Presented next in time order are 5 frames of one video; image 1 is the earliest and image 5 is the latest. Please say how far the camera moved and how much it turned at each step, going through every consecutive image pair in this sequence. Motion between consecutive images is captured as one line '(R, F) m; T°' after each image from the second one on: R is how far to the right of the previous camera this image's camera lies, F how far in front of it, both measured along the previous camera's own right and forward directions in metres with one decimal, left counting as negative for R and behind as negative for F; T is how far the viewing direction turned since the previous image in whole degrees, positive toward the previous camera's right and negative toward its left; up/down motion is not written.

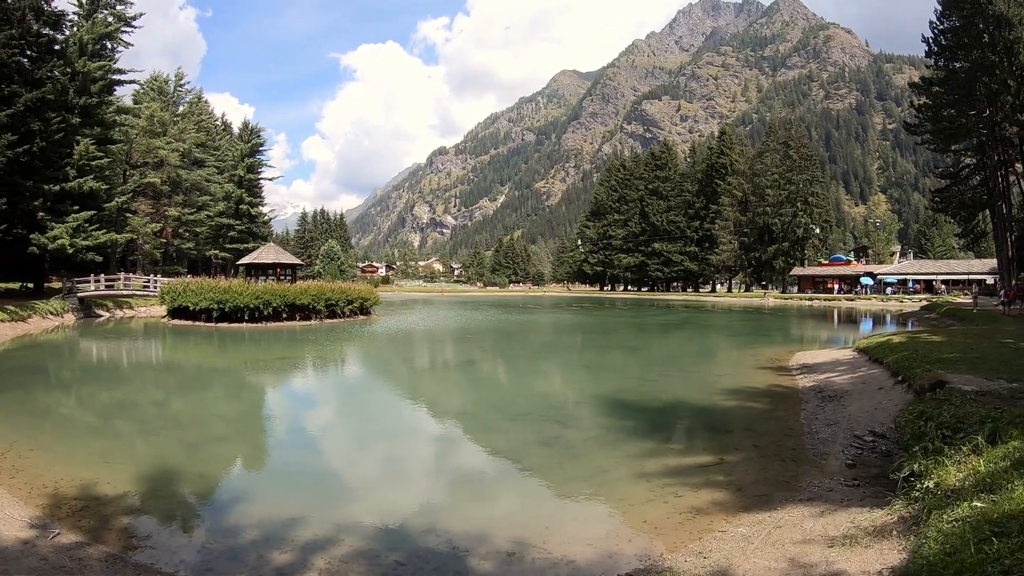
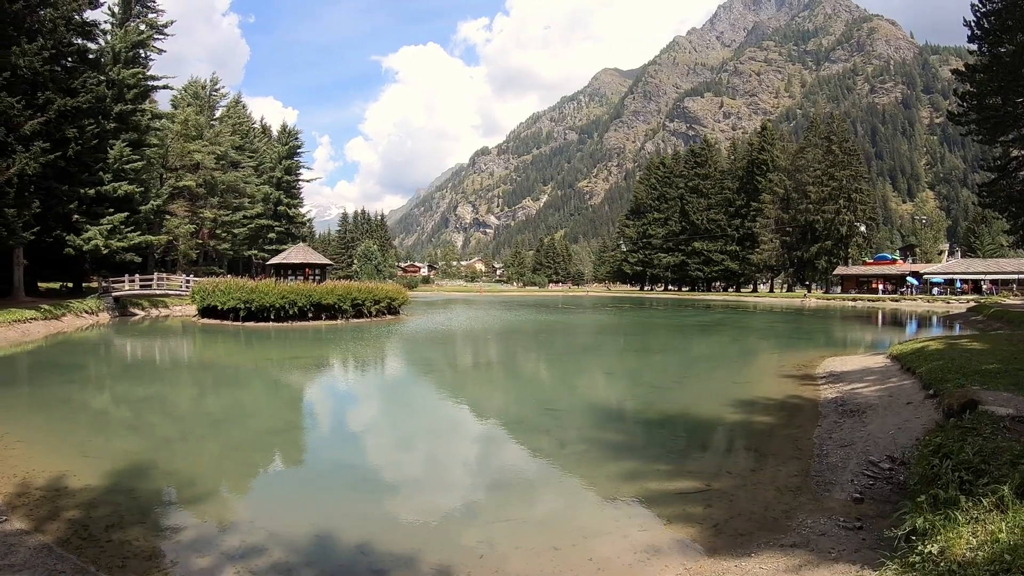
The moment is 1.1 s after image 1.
(+0.4, +0.4) m; -3°
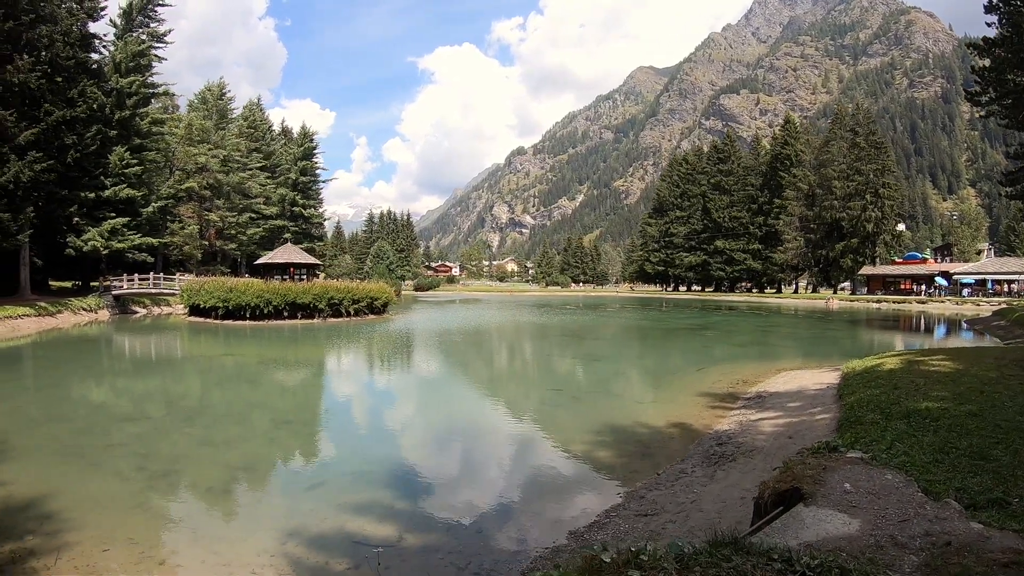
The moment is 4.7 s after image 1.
(+1.8, +1.5) m; -3°
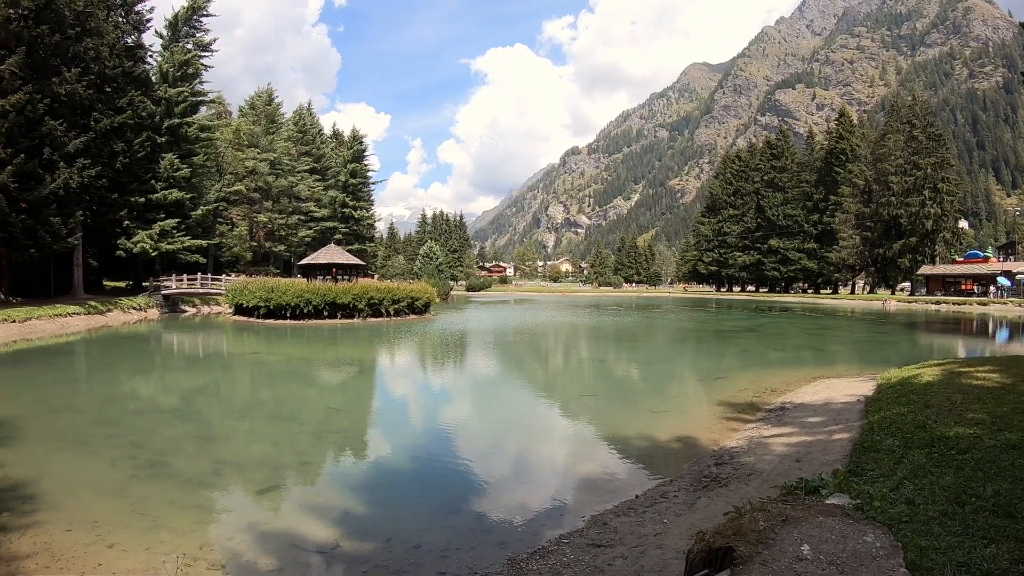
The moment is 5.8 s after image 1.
(+0.4, +0.3) m; -4°
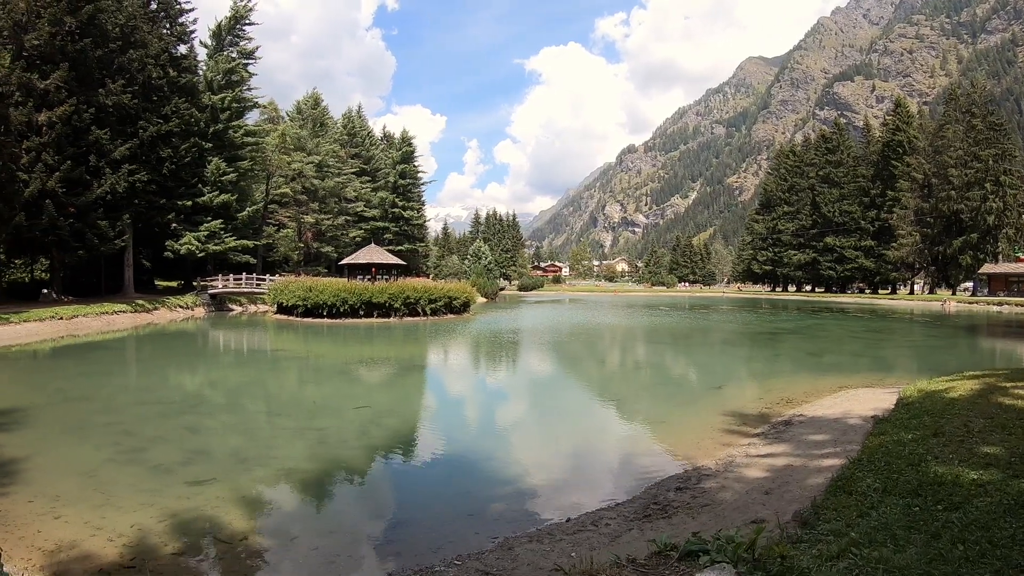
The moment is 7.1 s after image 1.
(+0.6, +0.4) m; -4°
